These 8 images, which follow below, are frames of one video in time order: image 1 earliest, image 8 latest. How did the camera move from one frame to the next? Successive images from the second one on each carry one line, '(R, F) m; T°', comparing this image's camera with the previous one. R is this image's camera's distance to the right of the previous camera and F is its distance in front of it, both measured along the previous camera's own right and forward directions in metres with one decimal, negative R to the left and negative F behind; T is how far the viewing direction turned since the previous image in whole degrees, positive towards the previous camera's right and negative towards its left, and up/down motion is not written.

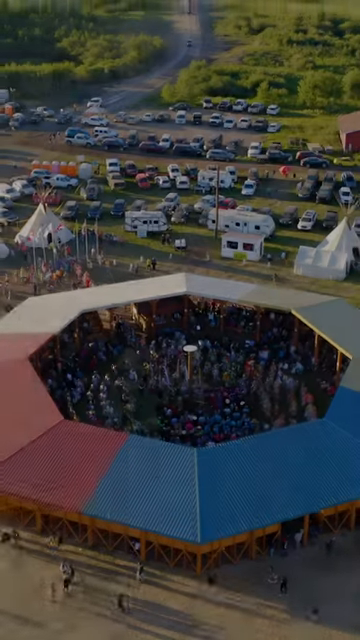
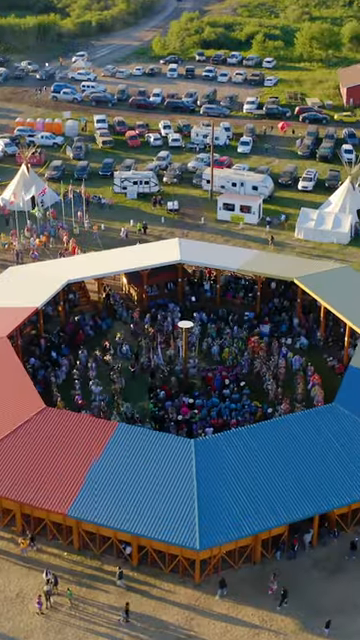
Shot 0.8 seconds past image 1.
(-0.1, +3.8) m; 0°
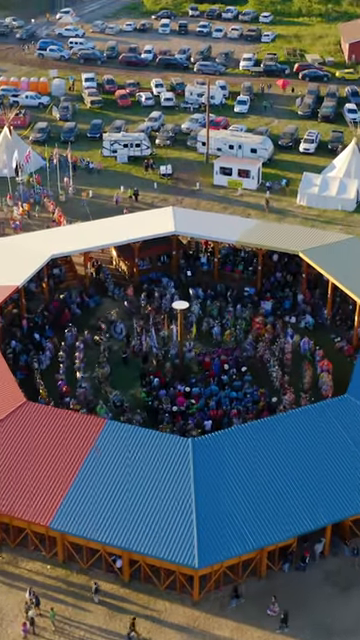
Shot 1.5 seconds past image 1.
(0.0, +3.5) m; 0°
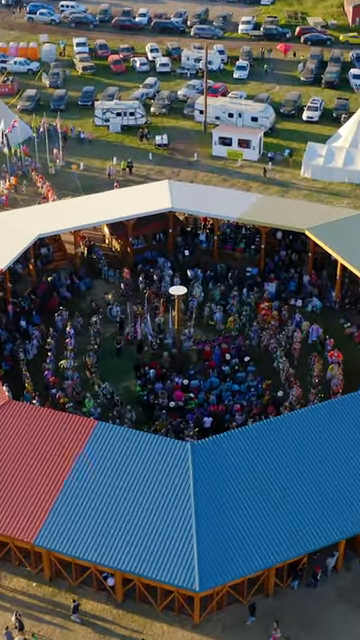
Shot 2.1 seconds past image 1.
(0.0, +2.7) m; 0°
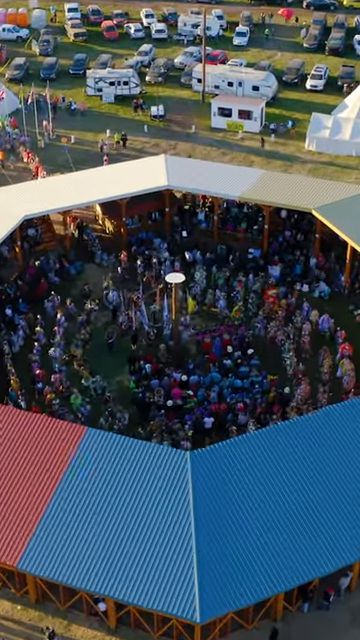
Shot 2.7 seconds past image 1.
(0.0, +2.5) m; 0°
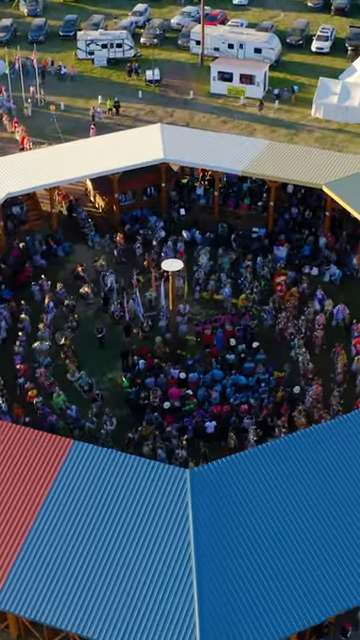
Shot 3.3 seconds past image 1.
(0.0, +2.8) m; 0°
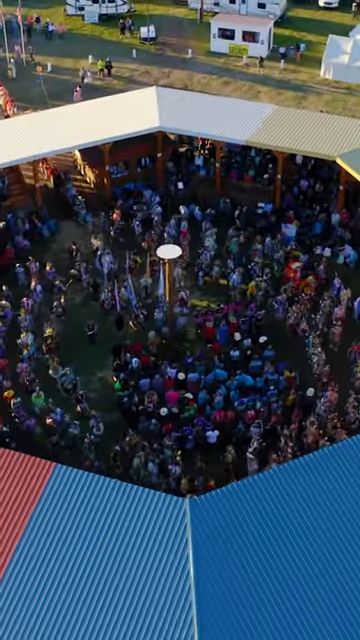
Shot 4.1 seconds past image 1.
(0.0, +2.9) m; 0°
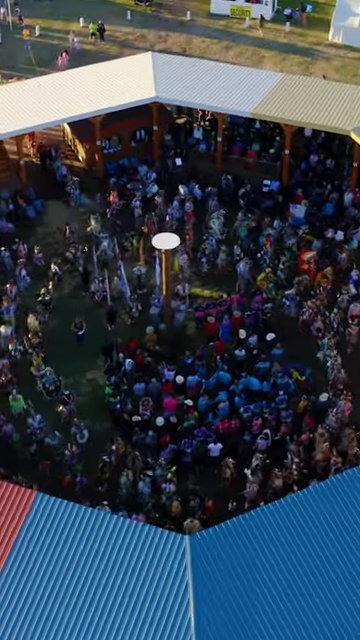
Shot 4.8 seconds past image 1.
(0.0, +2.3) m; 0°
